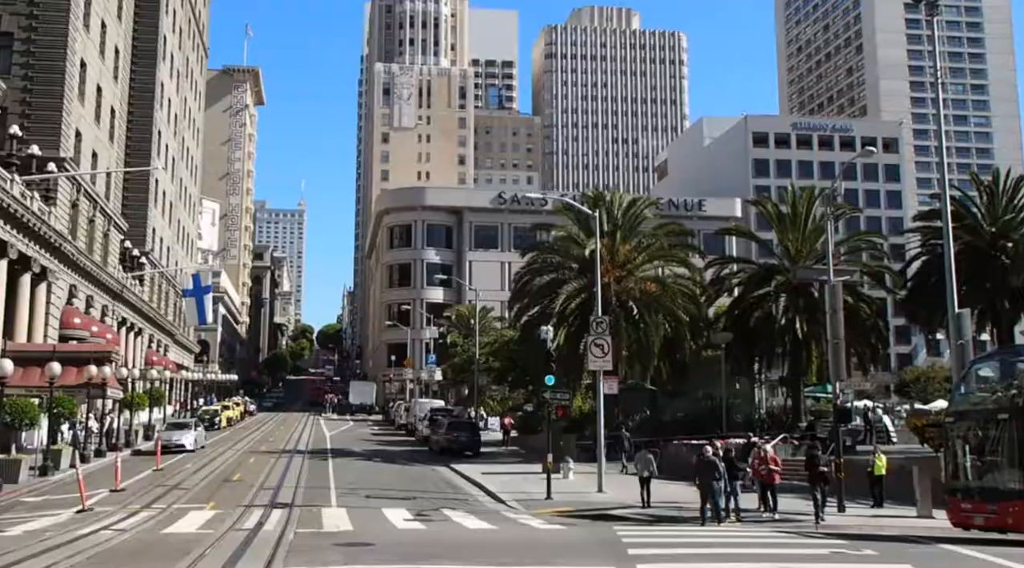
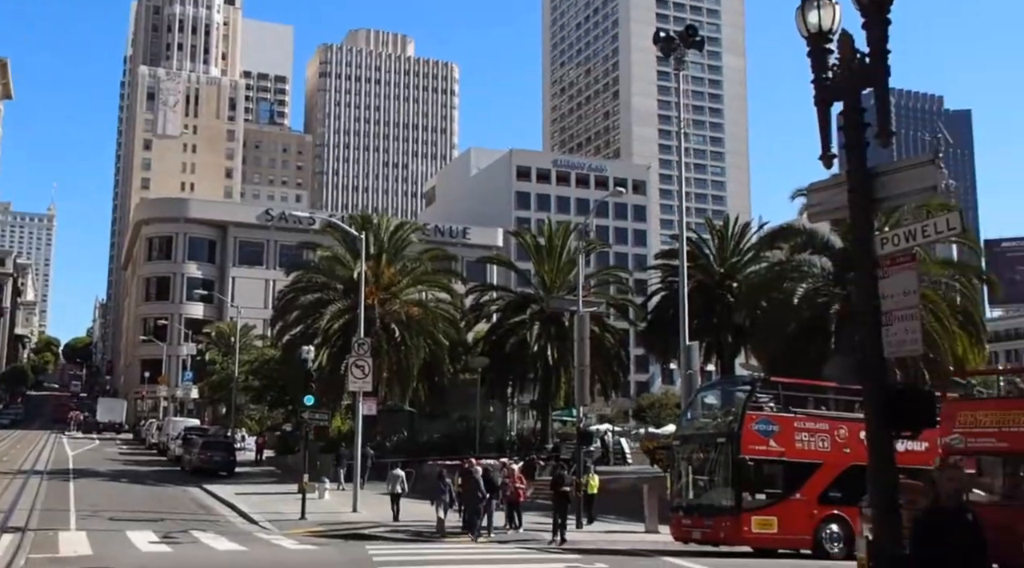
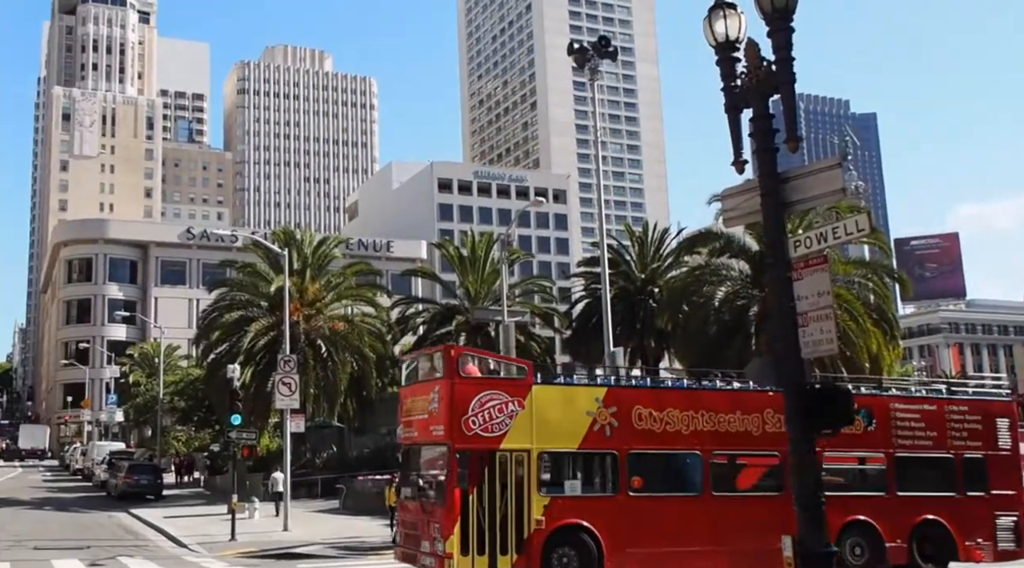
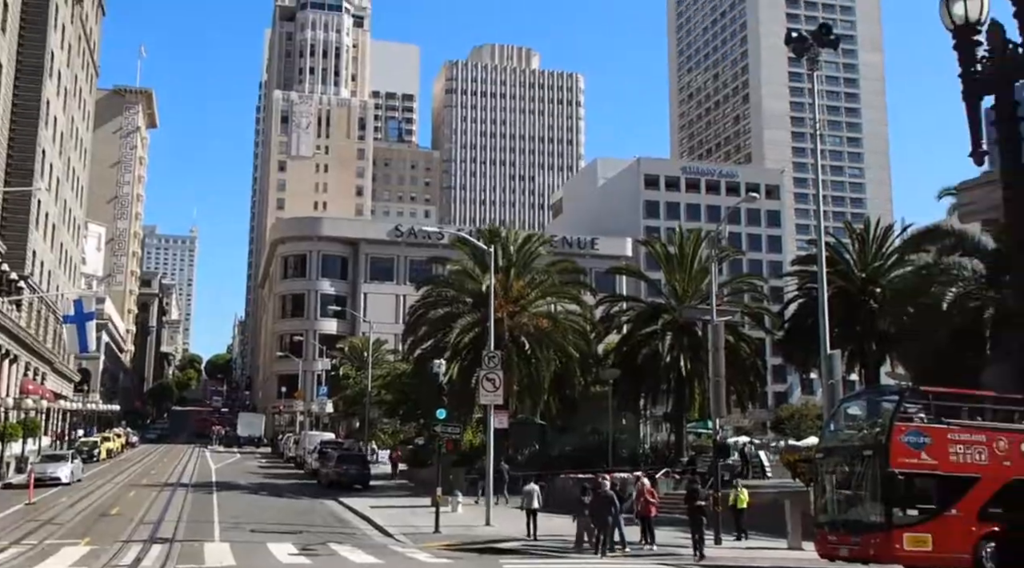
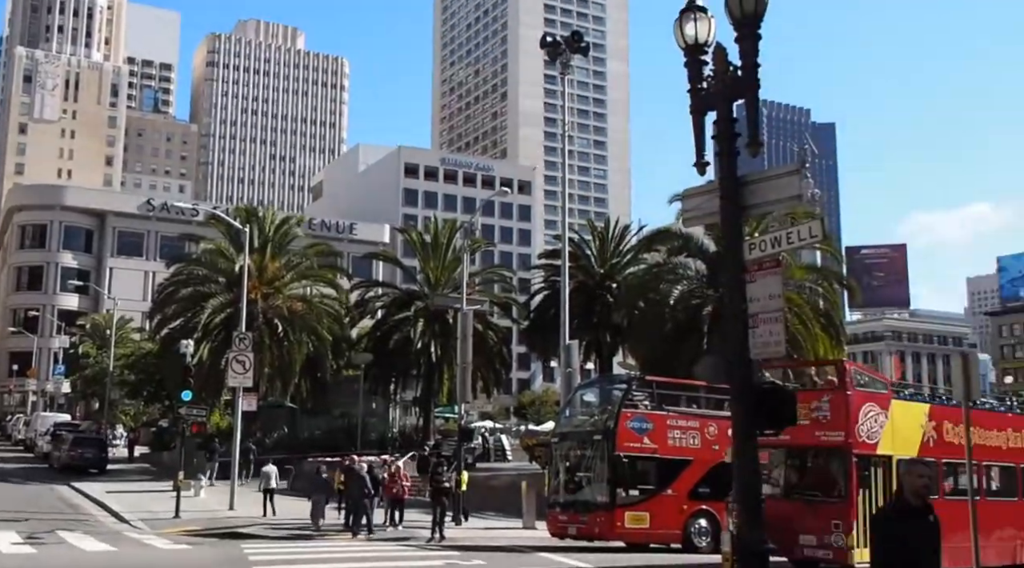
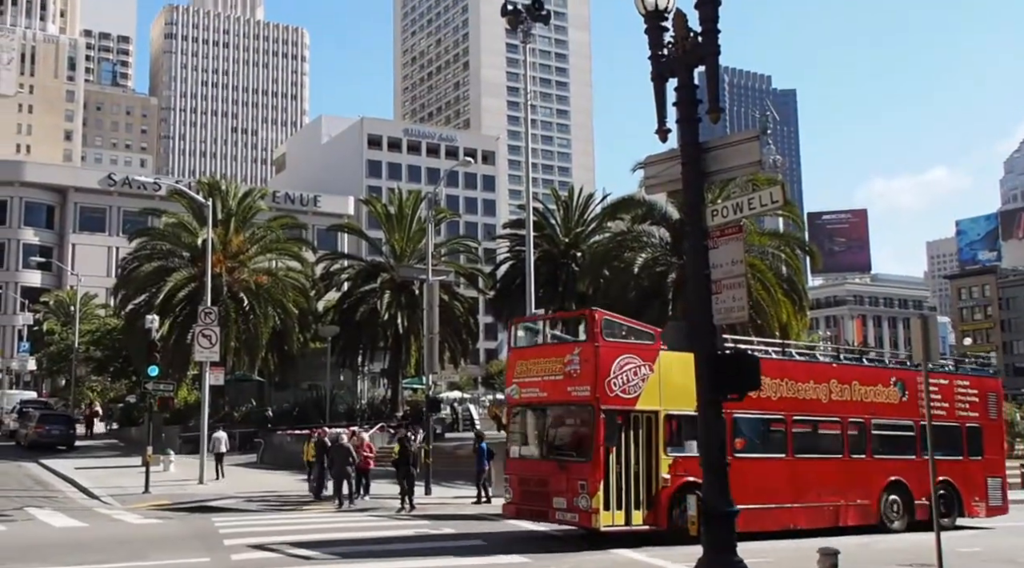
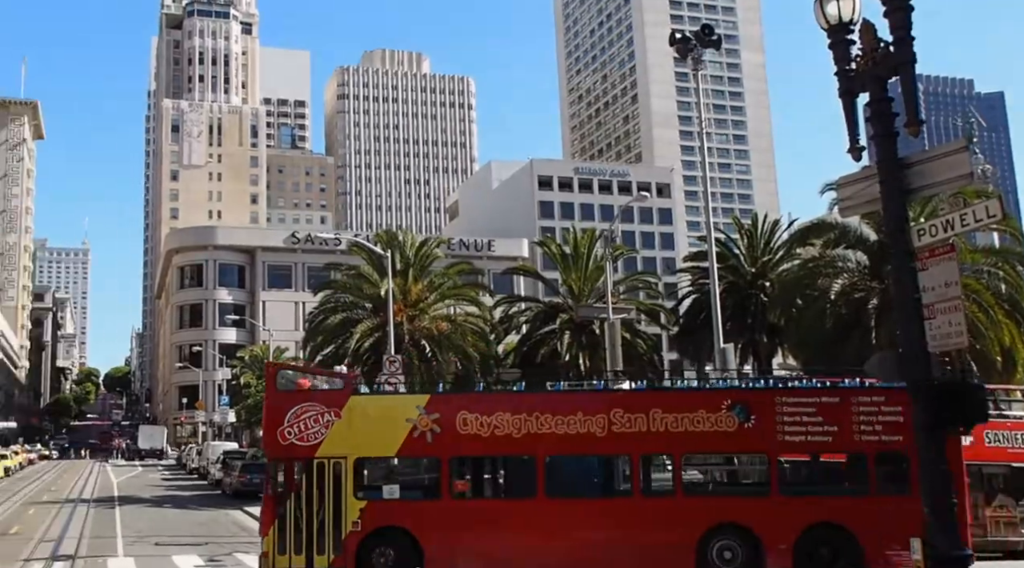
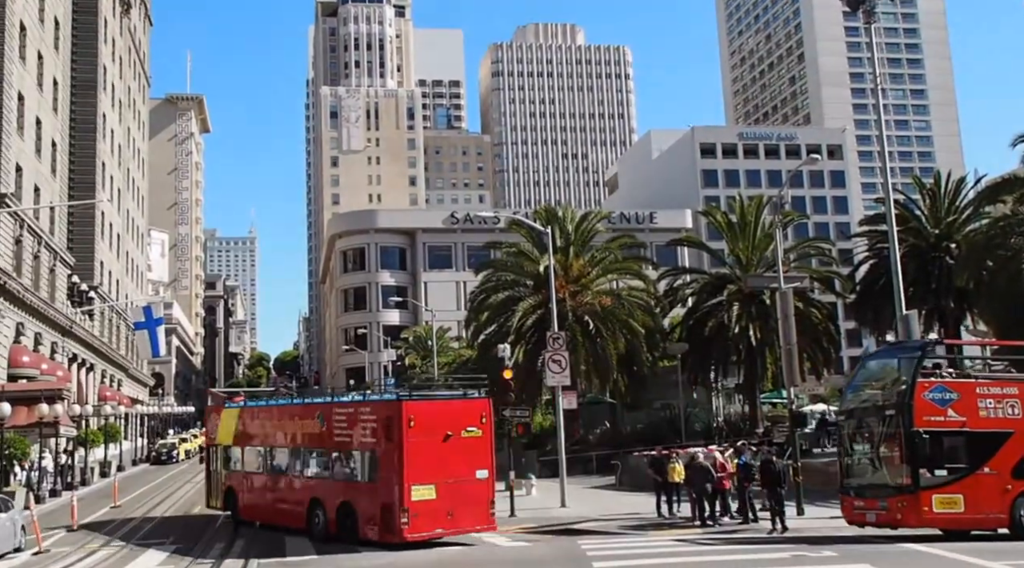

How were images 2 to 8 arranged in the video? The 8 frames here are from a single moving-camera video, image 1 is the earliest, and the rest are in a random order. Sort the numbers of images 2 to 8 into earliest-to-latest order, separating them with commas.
4, 2, 5, 6, 3, 7, 8
